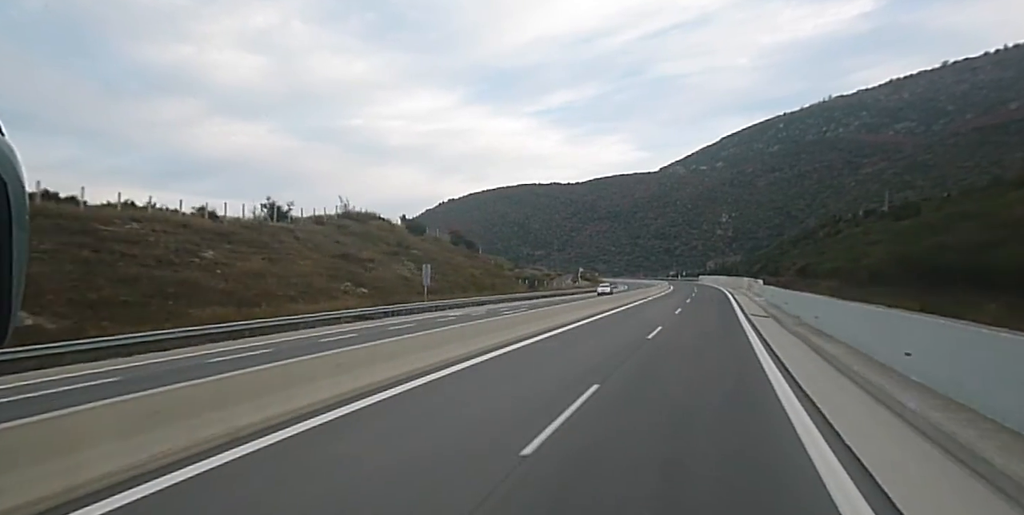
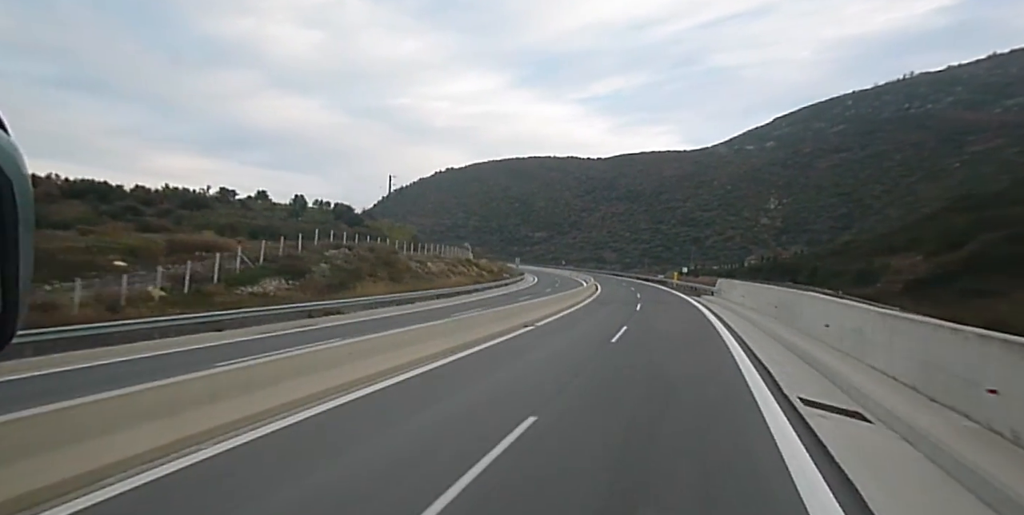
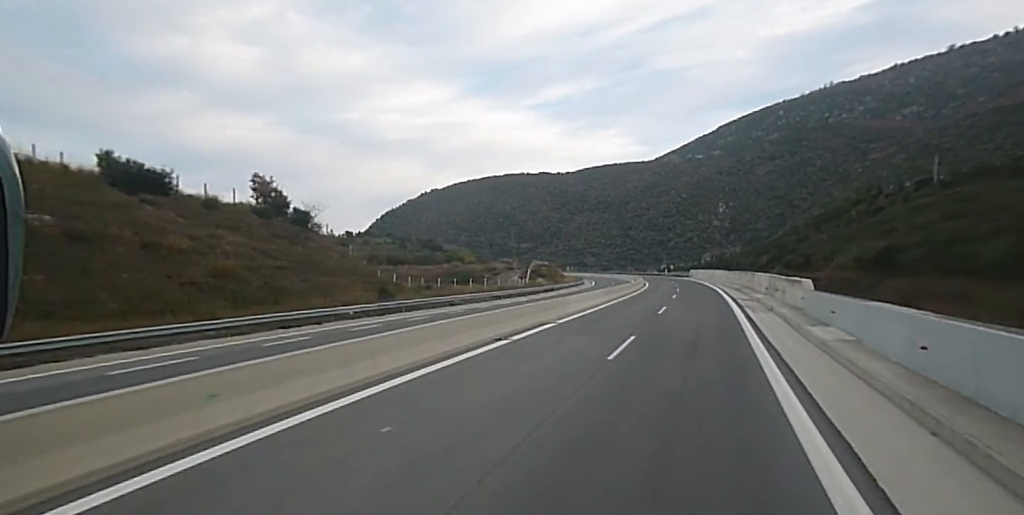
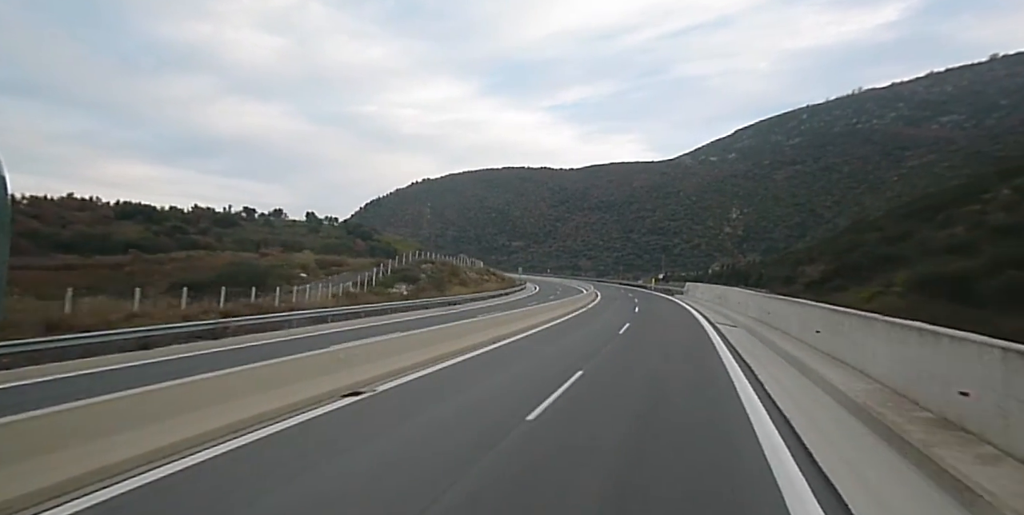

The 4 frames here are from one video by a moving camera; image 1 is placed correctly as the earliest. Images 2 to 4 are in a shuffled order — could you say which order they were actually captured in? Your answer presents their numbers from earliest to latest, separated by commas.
3, 4, 2
